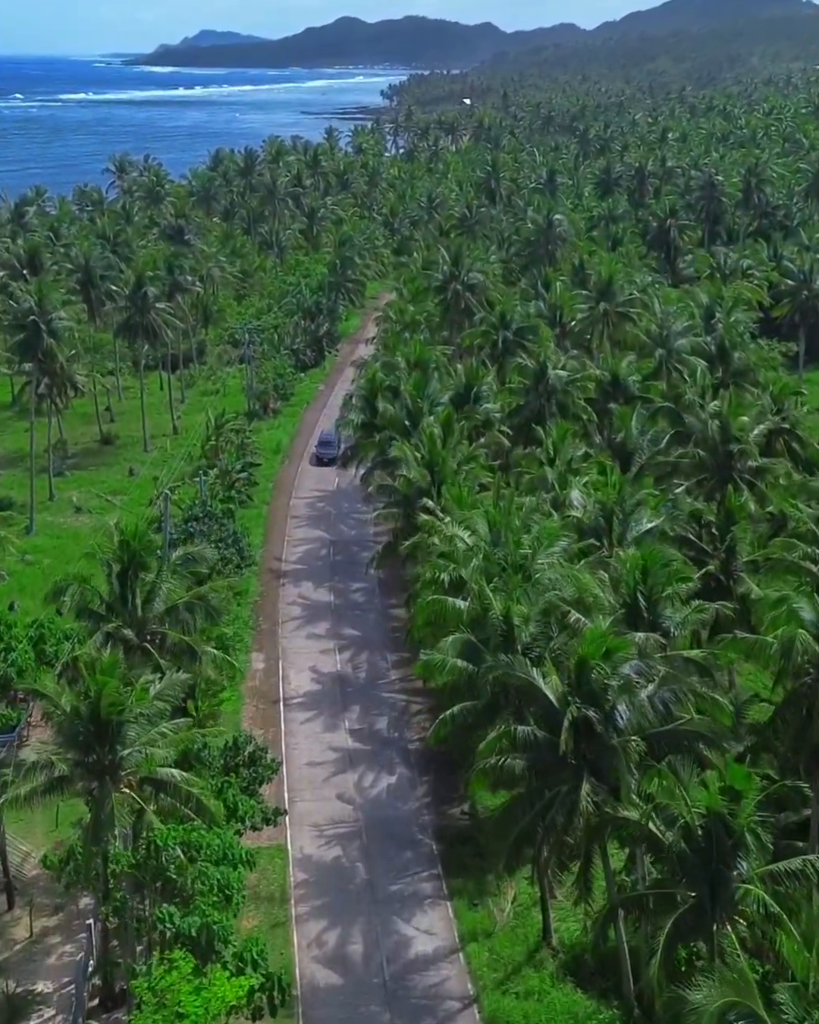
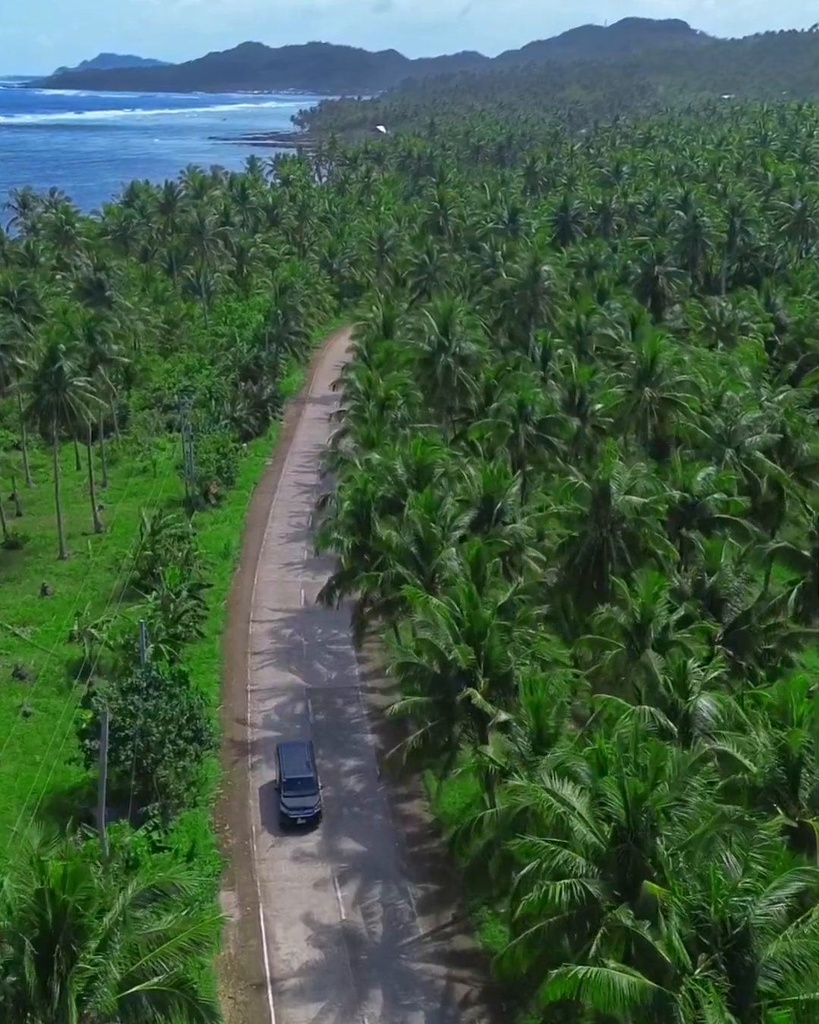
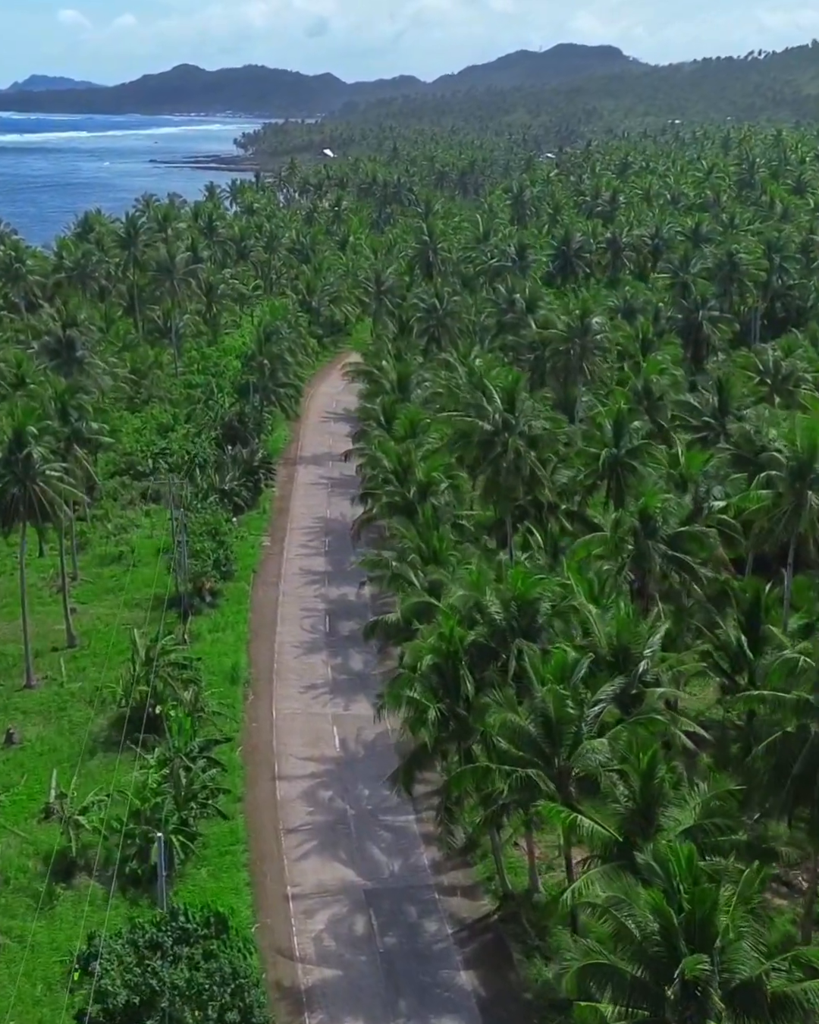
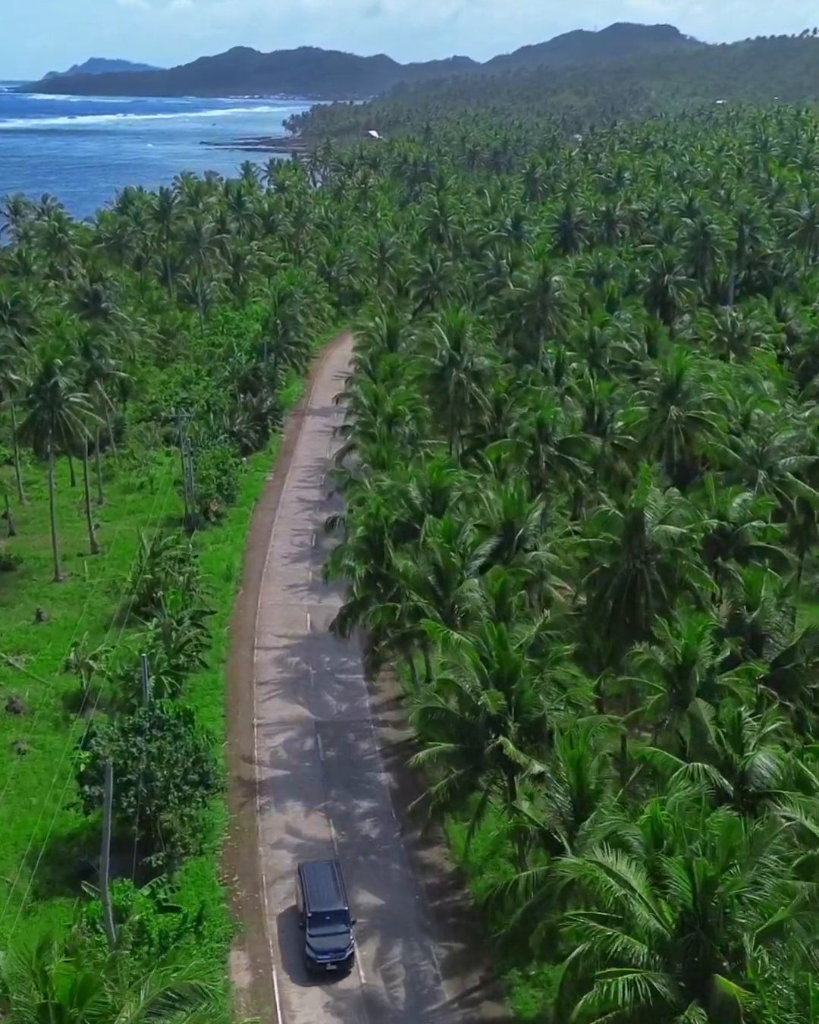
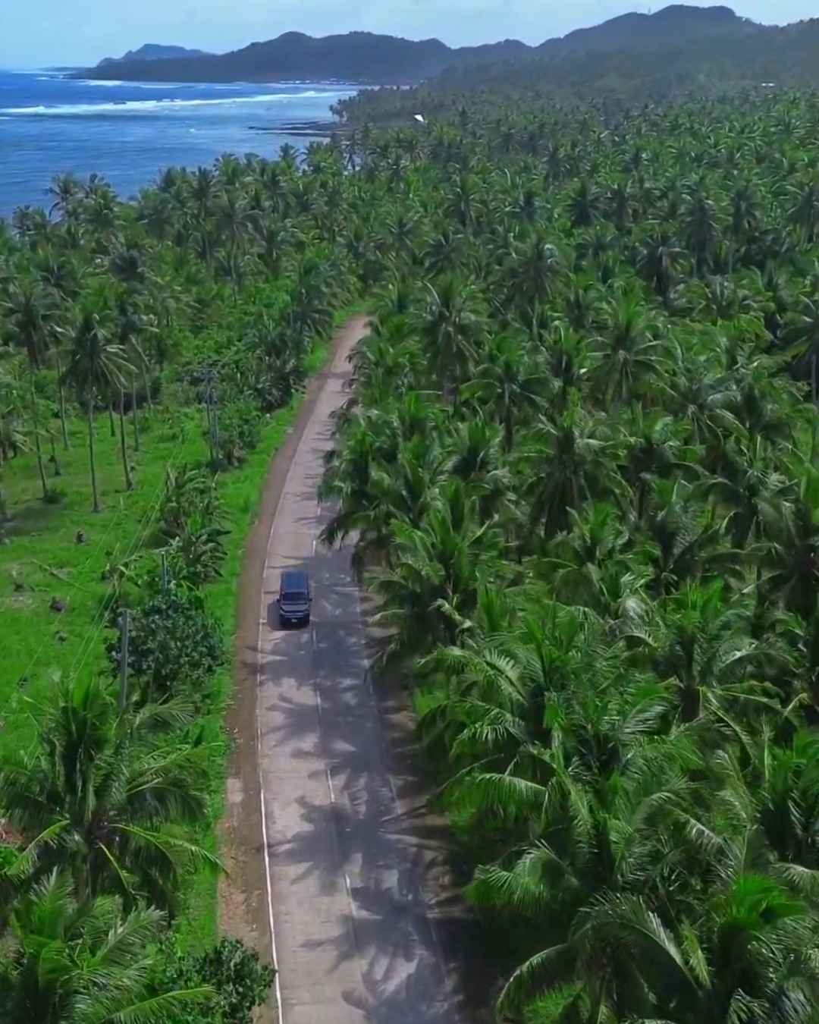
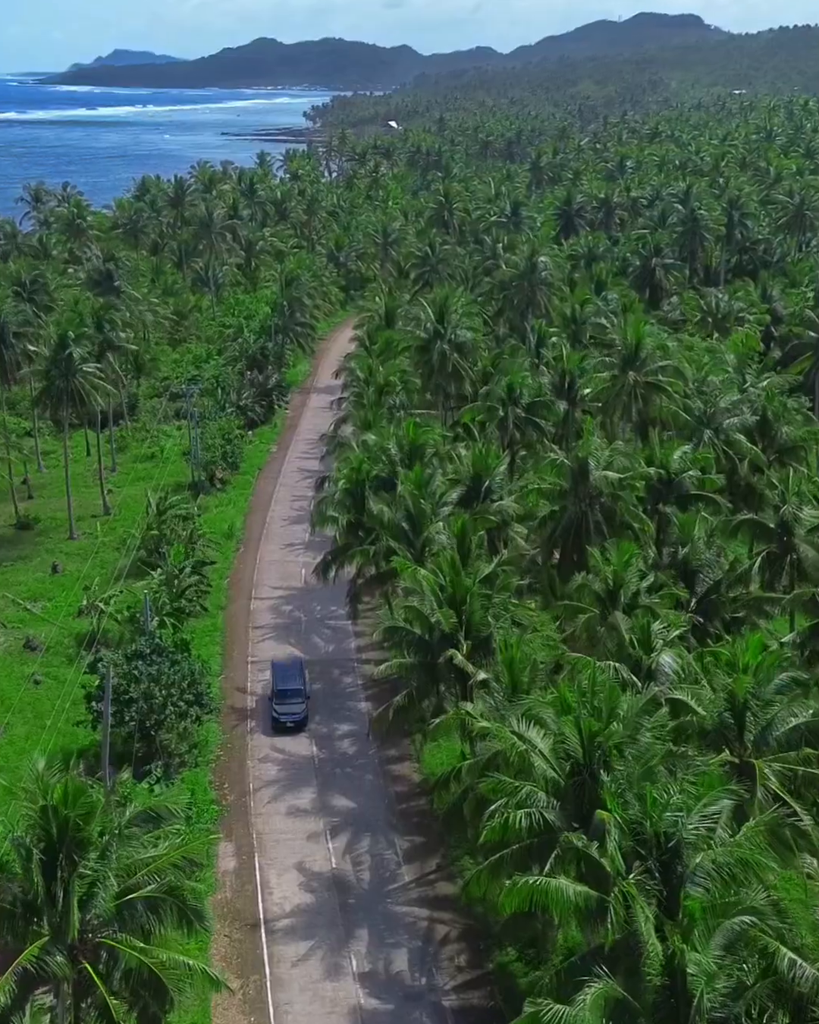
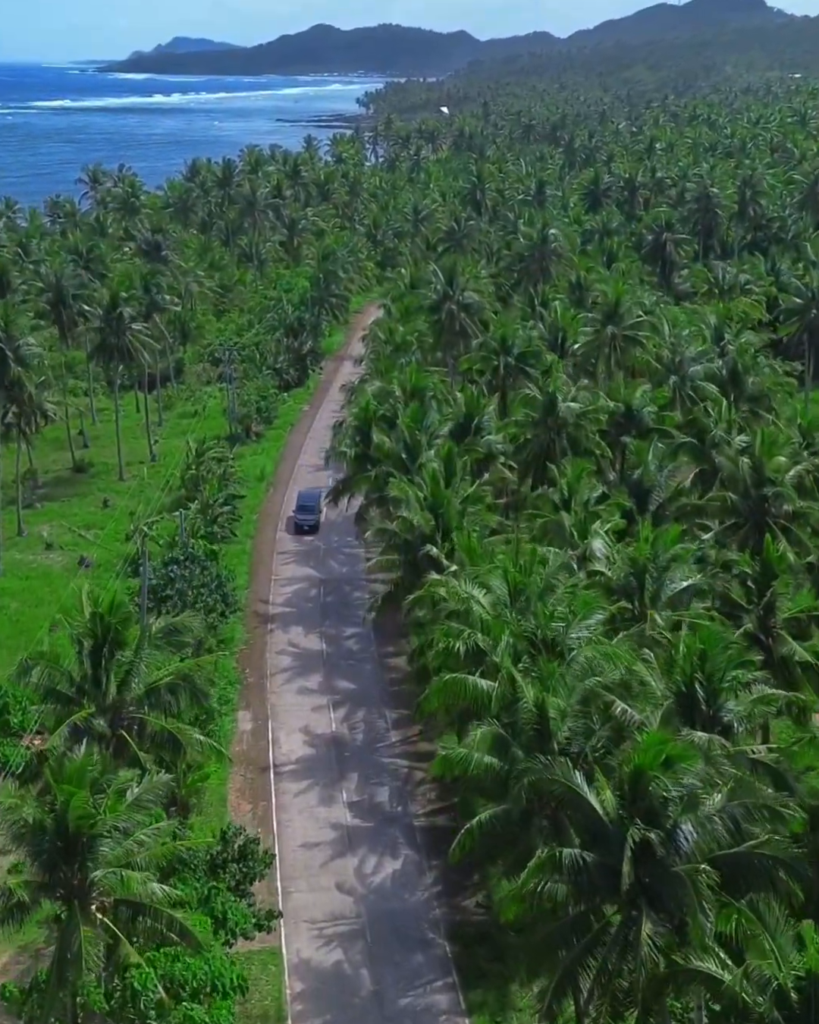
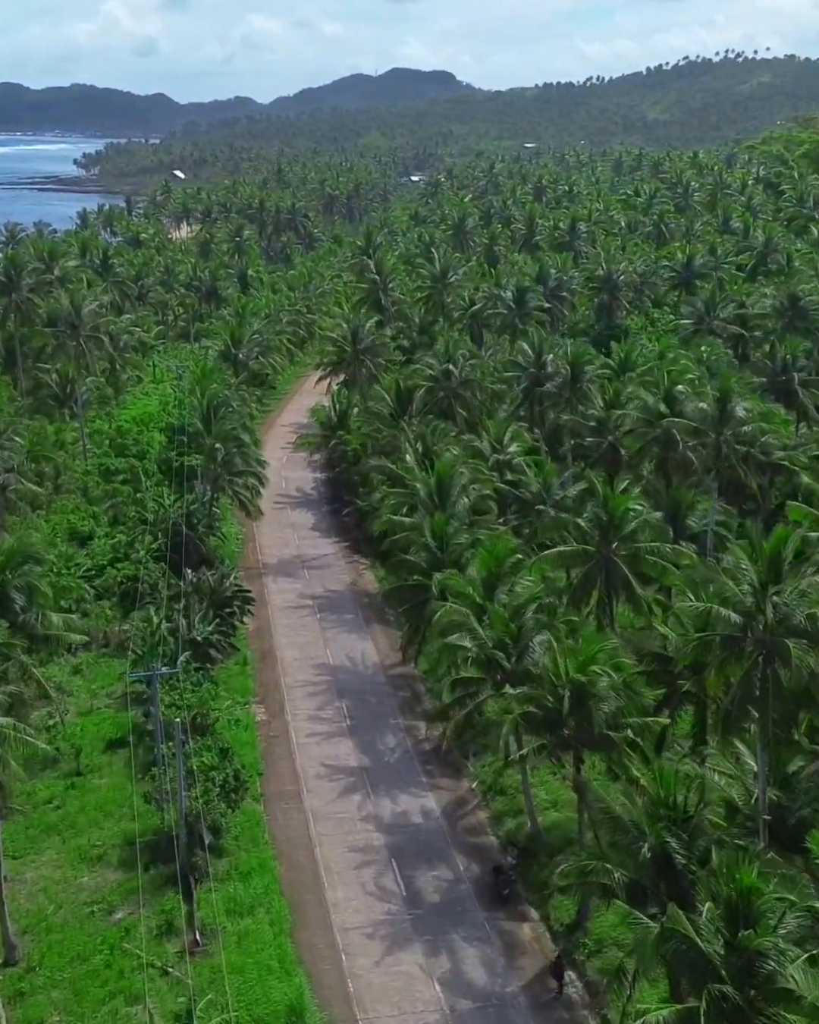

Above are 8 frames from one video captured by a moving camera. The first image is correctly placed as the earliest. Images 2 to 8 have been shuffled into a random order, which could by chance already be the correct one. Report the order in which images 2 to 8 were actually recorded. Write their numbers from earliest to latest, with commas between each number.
7, 5, 6, 2, 4, 3, 8
